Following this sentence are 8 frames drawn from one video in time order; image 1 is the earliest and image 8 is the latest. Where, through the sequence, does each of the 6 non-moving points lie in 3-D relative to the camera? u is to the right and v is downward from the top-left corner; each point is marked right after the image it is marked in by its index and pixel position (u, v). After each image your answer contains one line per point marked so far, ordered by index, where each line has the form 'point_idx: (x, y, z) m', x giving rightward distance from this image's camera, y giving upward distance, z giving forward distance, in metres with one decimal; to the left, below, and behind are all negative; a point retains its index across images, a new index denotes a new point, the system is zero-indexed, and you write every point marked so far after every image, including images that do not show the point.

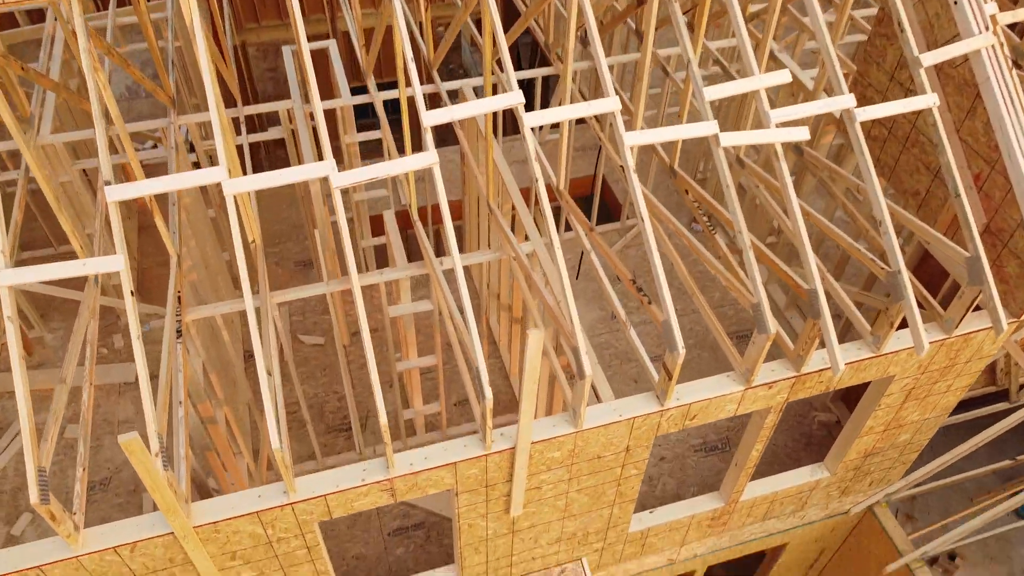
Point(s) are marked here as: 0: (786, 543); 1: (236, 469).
0: (+1.6, -1.5, +4.8) m
1: (-1.3, -0.9, +3.9) m
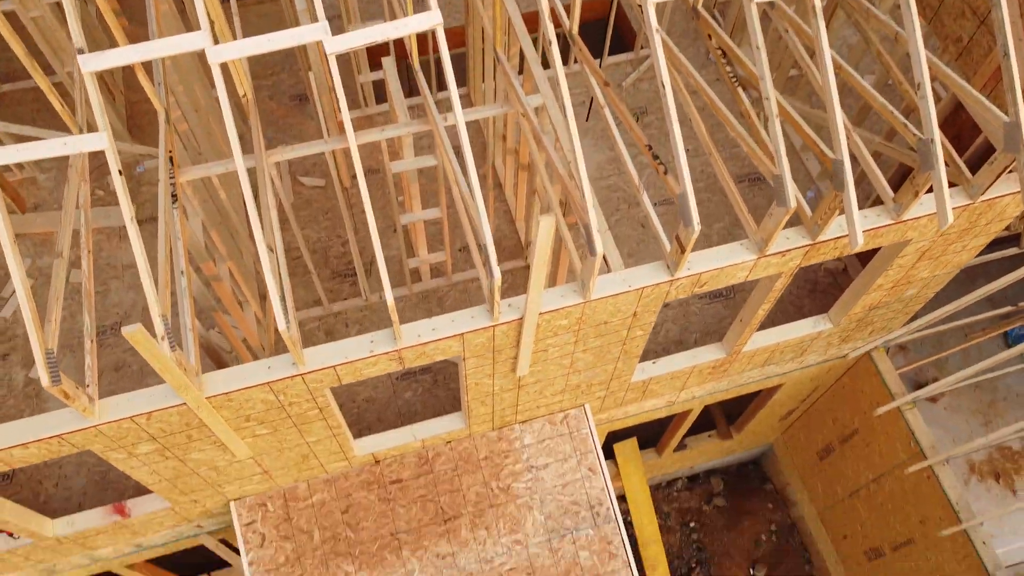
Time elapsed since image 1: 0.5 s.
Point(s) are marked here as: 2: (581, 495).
0: (+1.6, -0.6, +4.9) m
1: (-1.3, -0.2, +3.9) m
2: (+0.3, -1.0, +4.0) m
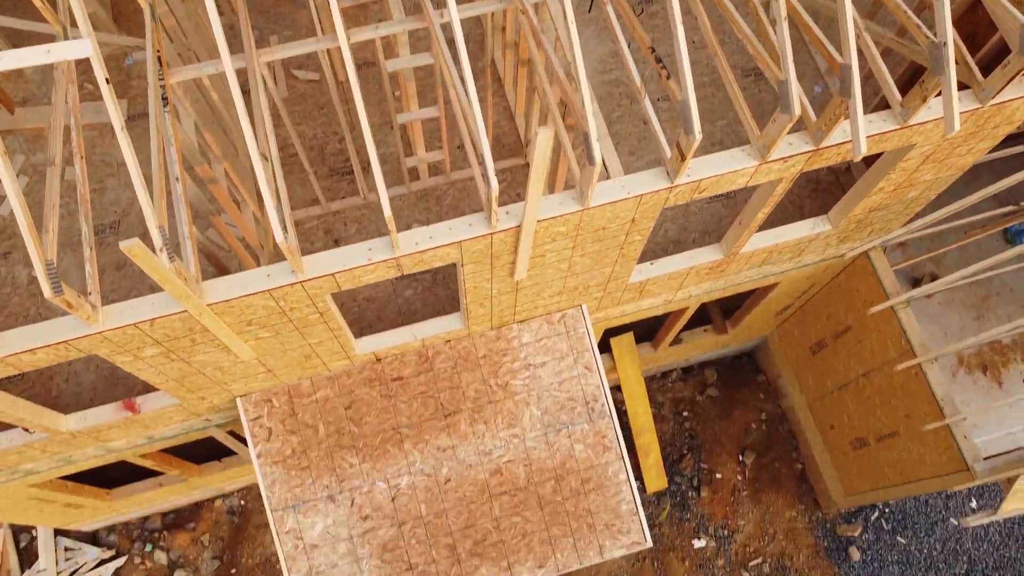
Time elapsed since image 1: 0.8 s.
0: (+1.6, 0.0, +4.9) m
1: (-1.3, +0.3, +3.9) m
2: (+0.3, -0.5, +4.1) m
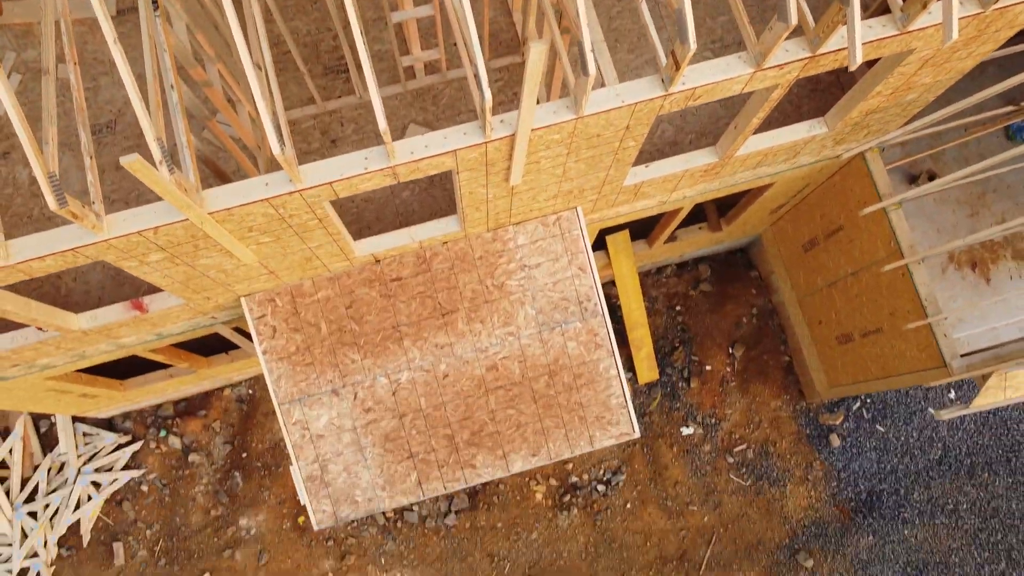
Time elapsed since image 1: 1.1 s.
0: (+1.6, +0.7, +5.0) m
1: (-1.3, +0.8, +3.9) m
2: (+0.3, 0.0, +4.3) m
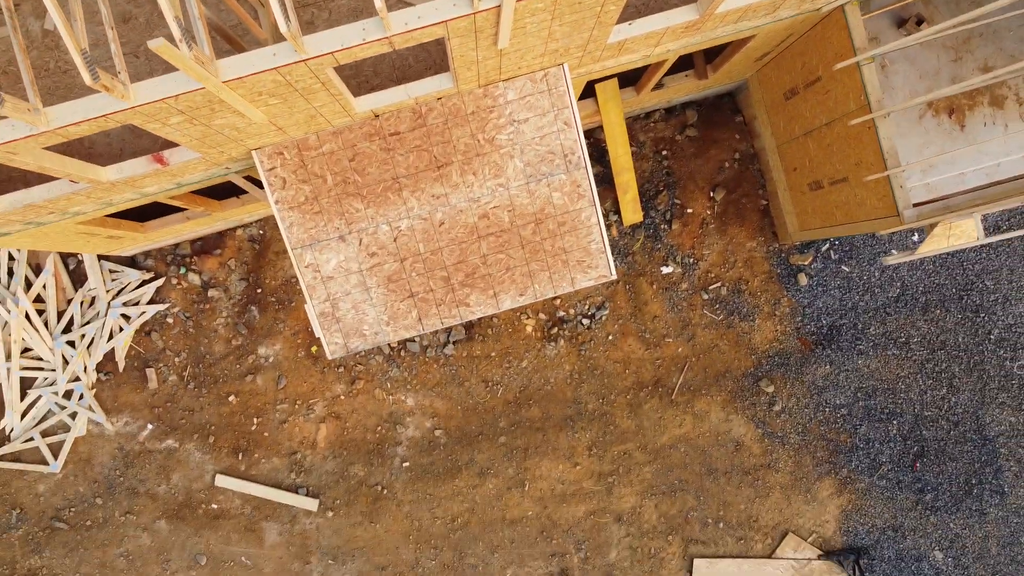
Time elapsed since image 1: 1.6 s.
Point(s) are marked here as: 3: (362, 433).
0: (+1.6, +1.6, +5.2) m
1: (-1.4, +1.5, +4.1) m
2: (+0.3, +0.8, +4.6) m
3: (-1.3, -1.3, +7.1) m
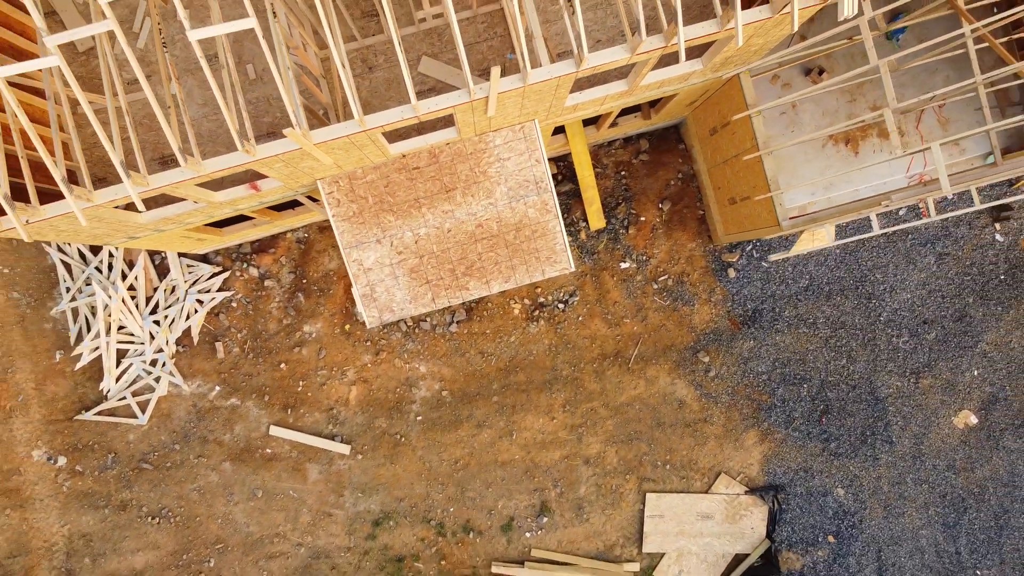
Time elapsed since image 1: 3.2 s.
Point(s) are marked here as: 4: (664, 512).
0: (+1.5, +1.7, +7.1) m
1: (-1.5, +1.6, +6.0) m
2: (+0.1, +0.9, +6.5) m
3: (-1.4, -1.2, +9.0) m
4: (+1.7, -2.5, +9.0) m
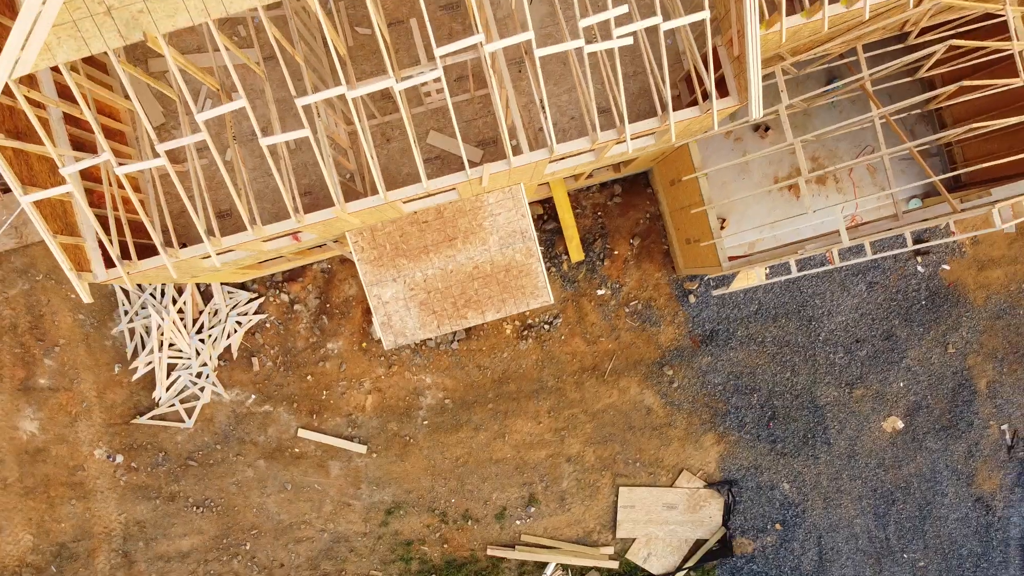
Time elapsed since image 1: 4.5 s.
0: (+1.4, +1.4, +8.6) m
1: (-1.6, +1.3, +7.5) m
2: (+0.1, +0.6, +8.0) m
3: (-1.5, -1.5, +10.5) m
4: (+1.6, -2.8, +10.5) m
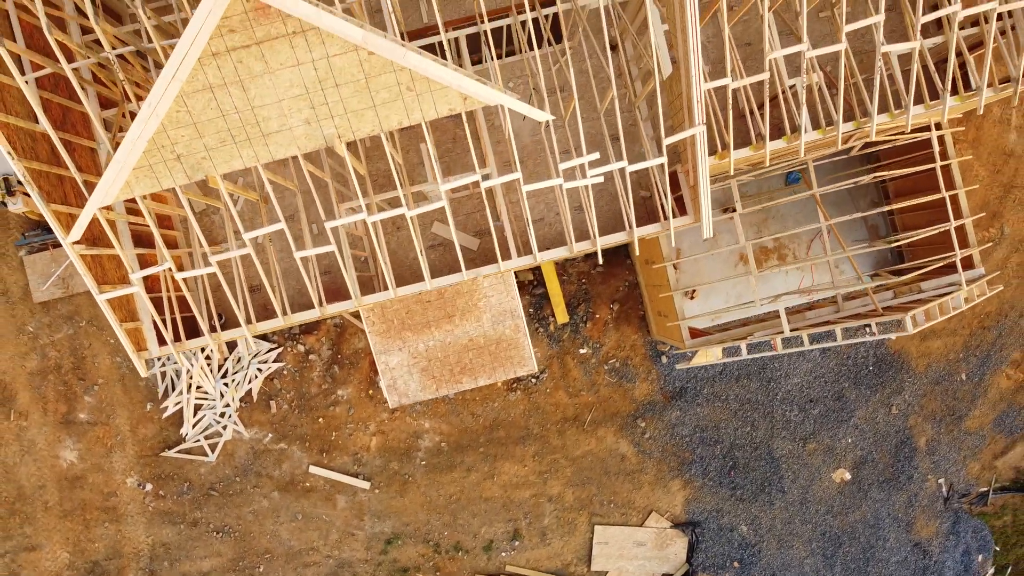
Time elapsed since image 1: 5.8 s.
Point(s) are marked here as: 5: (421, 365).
0: (+1.3, +0.5, +9.9) m
1: (-1.6, +0.5, +8.8) m
2: (-0.1, -0.2, +9.3) m
3: (-1.7, -2.3, +11.8) m
4: (+1.4, -3.7, +11.8) m
5: (-1.1, -0.9, +9.5) m
